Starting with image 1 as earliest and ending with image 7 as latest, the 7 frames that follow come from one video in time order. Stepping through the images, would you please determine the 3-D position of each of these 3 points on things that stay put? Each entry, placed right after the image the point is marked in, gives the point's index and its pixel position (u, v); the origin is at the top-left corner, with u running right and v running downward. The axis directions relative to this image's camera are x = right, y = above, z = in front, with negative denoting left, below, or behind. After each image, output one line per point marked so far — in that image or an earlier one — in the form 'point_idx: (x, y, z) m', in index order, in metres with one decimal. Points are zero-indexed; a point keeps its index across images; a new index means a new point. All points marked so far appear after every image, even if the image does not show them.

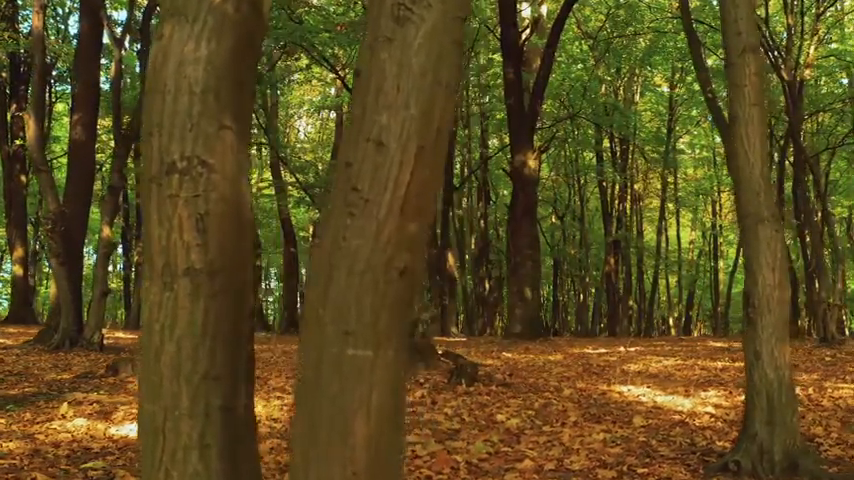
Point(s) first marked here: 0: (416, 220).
0: (-0.1, +0.1, +1.7) m
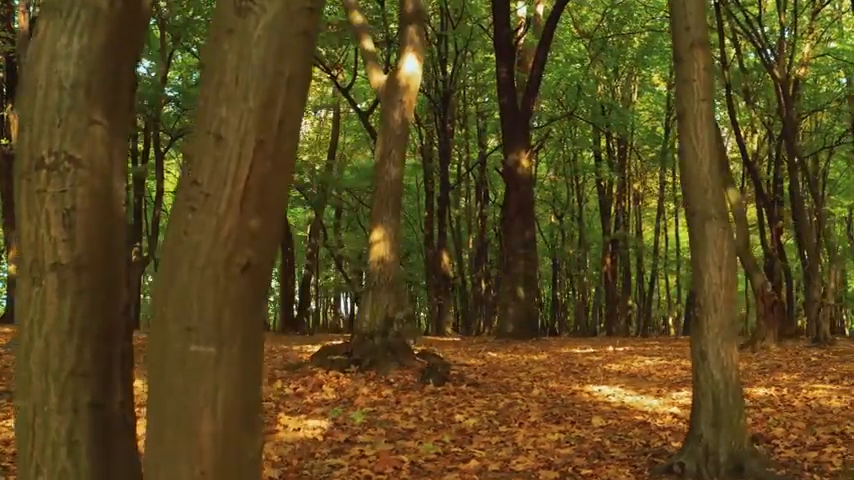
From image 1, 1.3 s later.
0: (-0.4, +0.1, +1.7) m
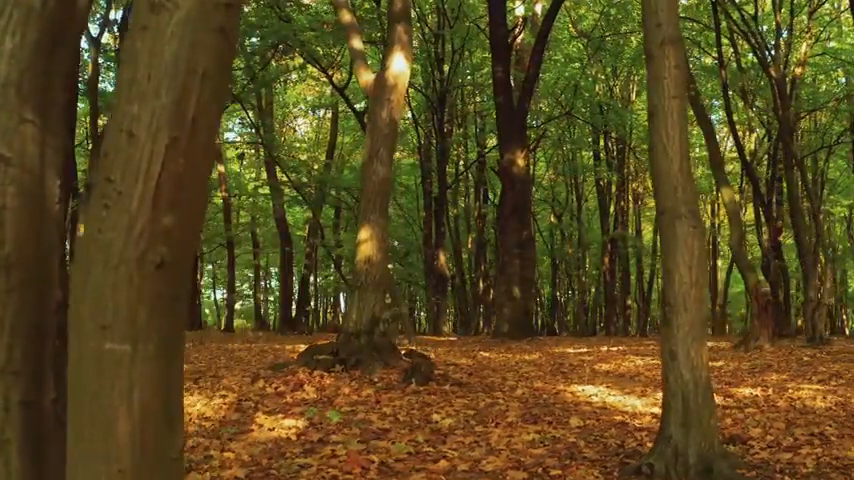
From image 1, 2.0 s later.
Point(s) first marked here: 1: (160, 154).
0: (-0.6, +0.1, +1.7) m
1: (-0.6, +0.2, +1.6) m
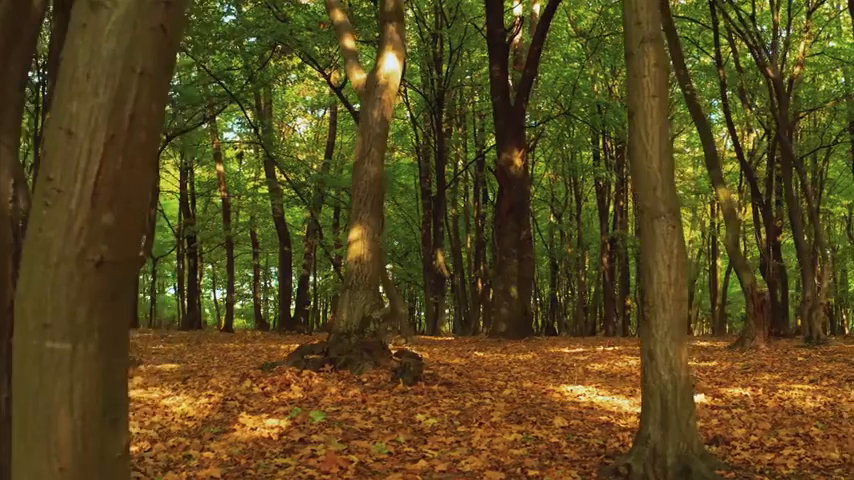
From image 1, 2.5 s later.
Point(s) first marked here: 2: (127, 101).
0: (-0.8, +0.1, +1.6) m
1: (-0.8, +0.2, +1.6) m
2: (-0.7, +0.3, +1.6) m
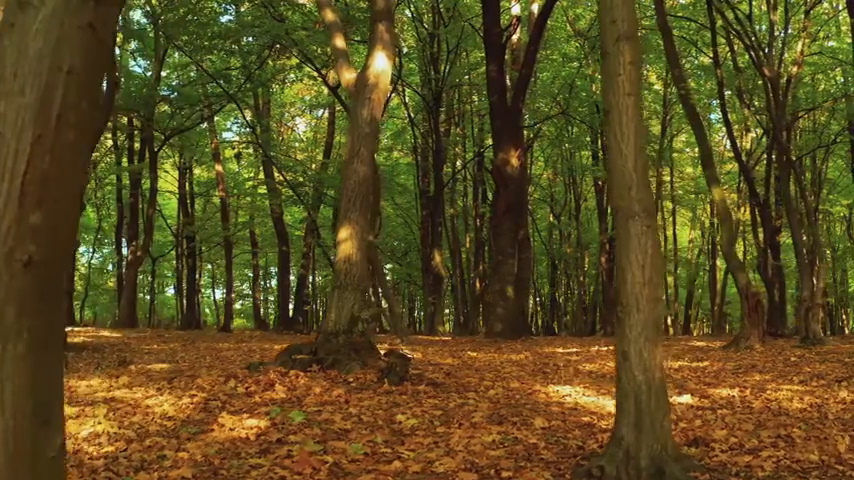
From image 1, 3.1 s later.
0: (-0.9, +0.1, +1.6) m
1: (-0.9, +0.2, +1.6) m
2: (-0.9, +0.3, +1.6) m
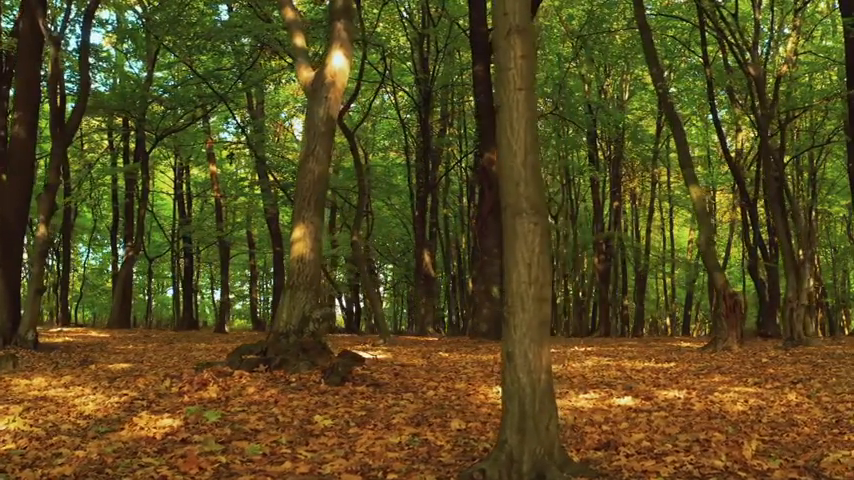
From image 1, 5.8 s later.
0: (-1.6, +0.1, +1.6) m
1: (-1.7, +0.2, +1.5) m
2: (-1.6, +0.4, +1.6) m
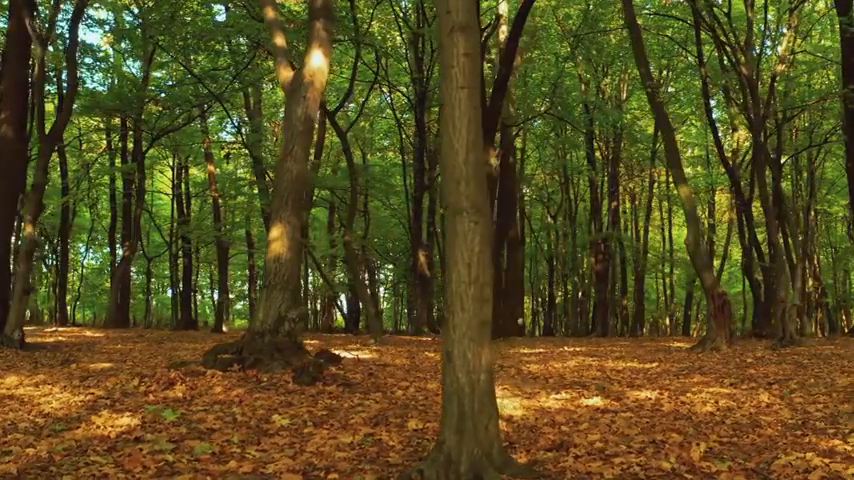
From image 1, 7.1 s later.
0: (-2.0, +0.1, +1.6) m
1: (-2.0, +0.2, +1.5) m
2: (-1.9, +0.4, +1.6) m
